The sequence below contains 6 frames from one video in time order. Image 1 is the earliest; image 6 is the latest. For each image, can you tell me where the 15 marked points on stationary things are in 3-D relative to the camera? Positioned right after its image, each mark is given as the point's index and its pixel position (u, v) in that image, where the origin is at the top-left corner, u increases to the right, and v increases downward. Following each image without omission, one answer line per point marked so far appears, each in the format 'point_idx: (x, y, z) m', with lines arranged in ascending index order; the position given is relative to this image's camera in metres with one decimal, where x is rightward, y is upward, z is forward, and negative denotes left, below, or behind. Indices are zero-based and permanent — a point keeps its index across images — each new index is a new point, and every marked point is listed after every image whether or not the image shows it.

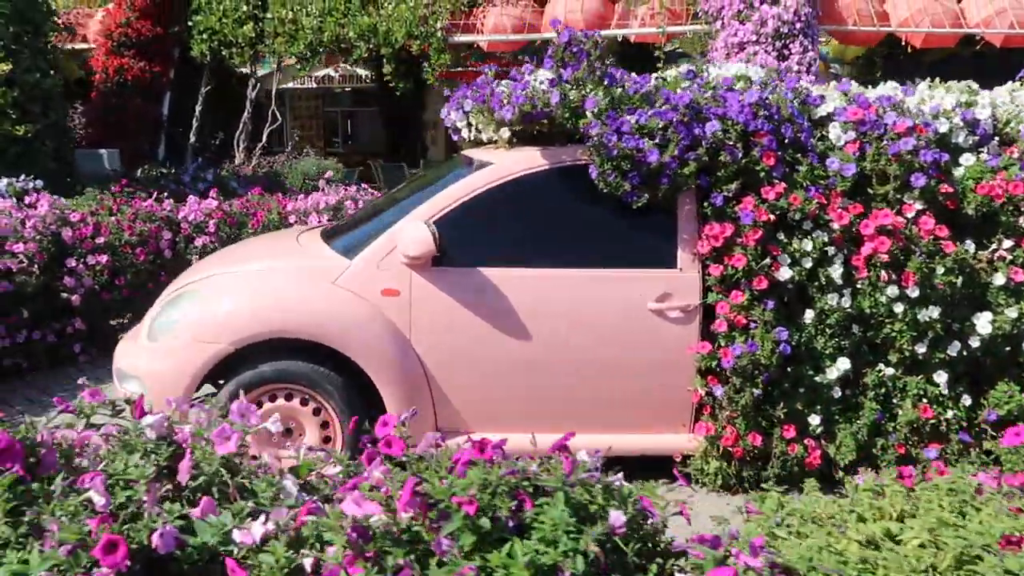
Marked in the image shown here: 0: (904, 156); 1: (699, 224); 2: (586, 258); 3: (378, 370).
0: (+1.5, +0.5, +3.3) m
1: (+0.8, +0.3, +3.4) m
2: (+0.3, +0.1, +3.4) m
3: (-0.5, -0.3, +3.3) m
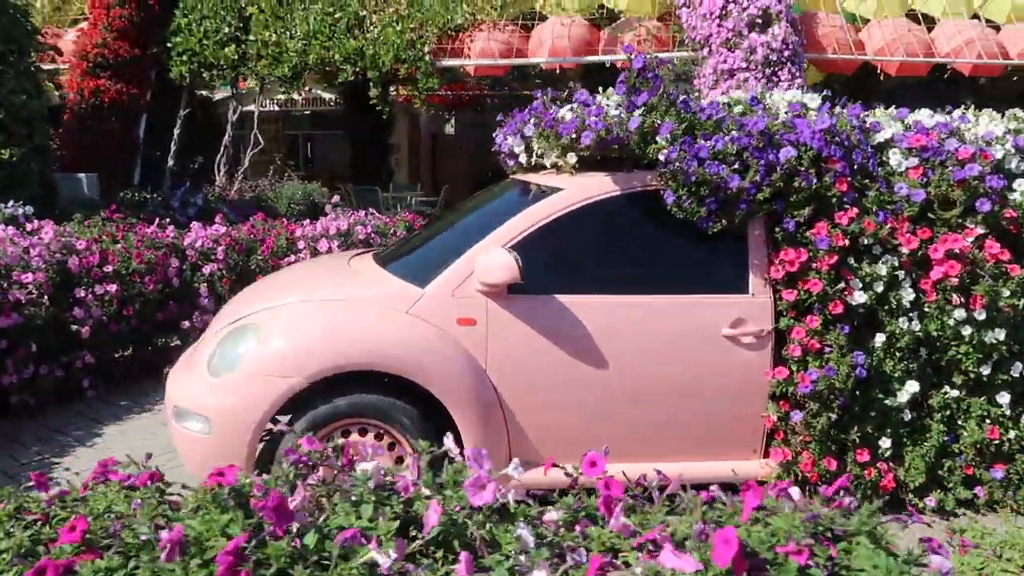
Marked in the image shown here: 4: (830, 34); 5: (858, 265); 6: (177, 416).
0: (+1.8, +0.4, +3.4) m
1: (+1.0, +0.2, +3.5) m
2: (+0.6, 0.0, +3.4) m
3: (-0.2, -0.4, +3.2) m
4: (+3.0, +2.4, +8.2) m
5: (+1.3, +0.1, +3.3) m
6: (-1.3, -0.5, +3.3) m
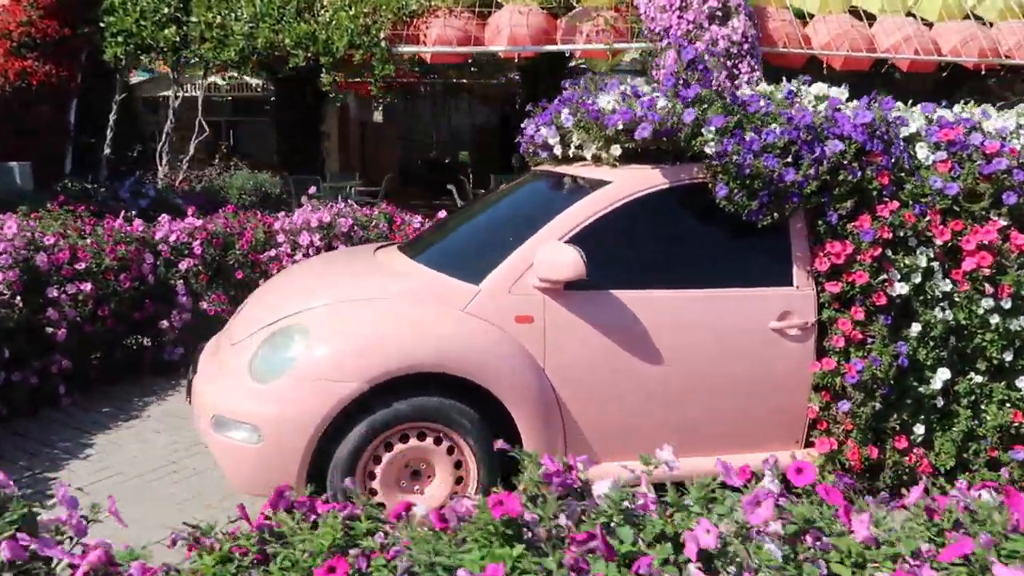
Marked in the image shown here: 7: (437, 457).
0: (+2.0, +0.5, +3.5) m
1: (+1.2, +0.2, +3.5) m
2: (+0.8, 0.0, +3.4) m
3: (0.0, -0.4, +3.1) m
4: (+2.6, +2.6, +8.4) m
5: (+1.5, +0.1, +3.4) m
6: (-1.1, -0.5, +3.1) m
7: (-0.3, -0.6, +3.1) m
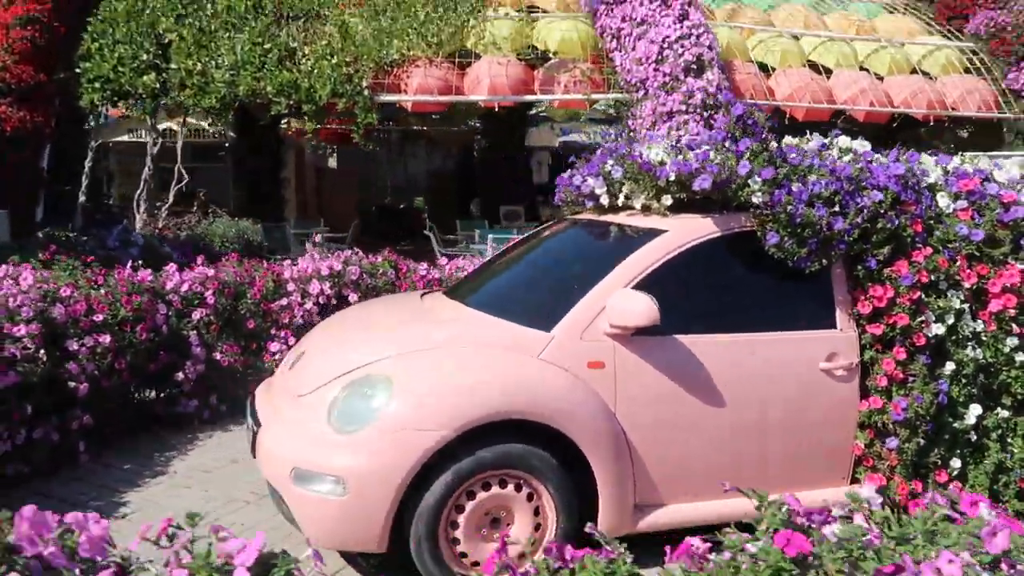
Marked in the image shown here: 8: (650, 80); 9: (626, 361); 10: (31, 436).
0: (+2.2, +0.3, +3.8) m
1: (+1.4, 0.0, +3.7) m
2: (+1.0, -0.1, +3.5) m
3: (+0.3, -0.6, +3.1) m
4: (+2.4, +2.1, +8.8) m
5: (+1.8, 0.0, +3.6) m
6: (-0.8, -0.7, +3.0) m
7: (0.0, -0.8, +3.1) m
8: (+1.3, +2.0, +8.2) m
9: (+0.4, -0.3, +3.3) m
10: (-2.3, -0.7, +4.2) m
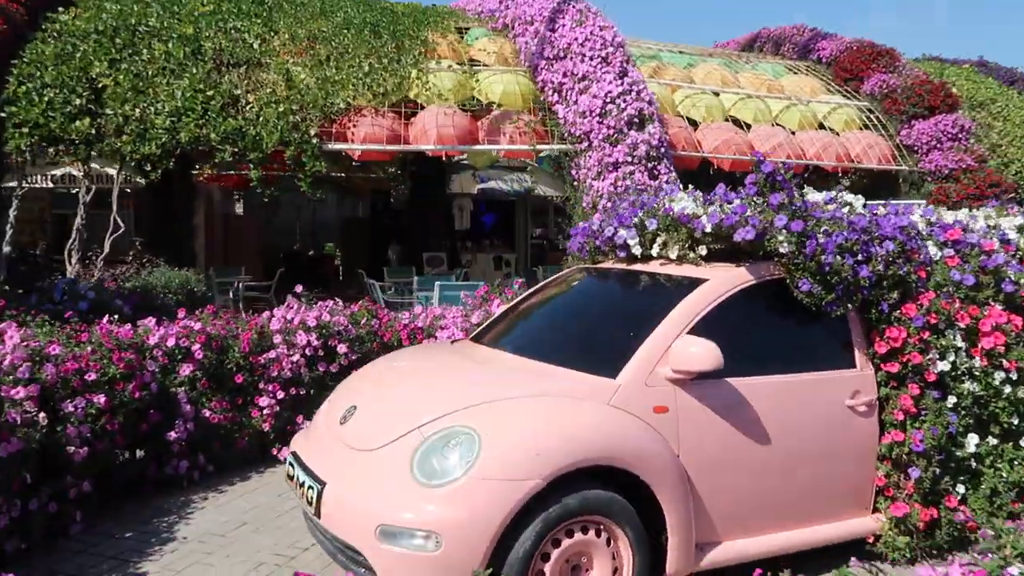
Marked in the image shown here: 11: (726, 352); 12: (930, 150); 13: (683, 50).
0: (+2.4, +0.1, +4.2) m
1: (+1.6, -0.2, +4.0) m
2: (+1.2, -0.3, +3.7) m
3: (+0.6, -0.8, +3.2) m
4: (+1.8, +1.7, +9.3) m
5: (+2.0, -0.2, +4.0) m
6: (-0.5, -0.9, +3.0) m
7: (+0.3, -1.0, +3.2) m
8: (+0.8, +1.5, +8.5) m
9: (+0.7, -0.5, +3.4) m
10: (-2.2, -1.0, +3.9) m
11: (+0.9, -0.3, +3.6) m
12: (+5.0, +1.7, +10.4) m
13: (+2.2, +3.1, +11.1) m
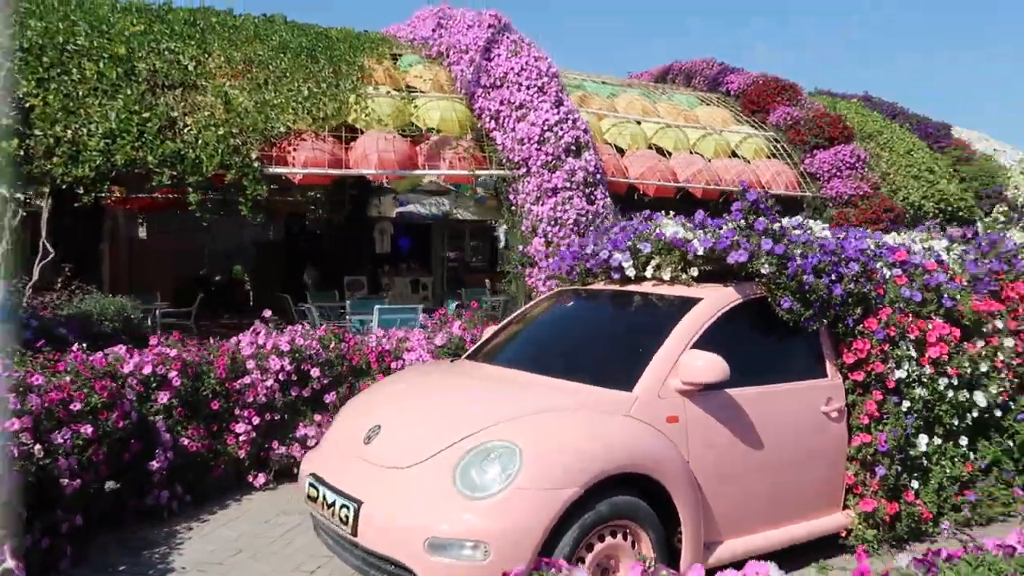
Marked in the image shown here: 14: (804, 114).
0: (+2.3, 0.0, +4.7) m
1: (+1.6, -0.3, +4.4) m
2: (+1.3, -0.4, +4.1) m
3: (+0.7, -0.8, +3.5) m
4: (+1.1, +1.5, +9.7) m
5: (+2.0, -0.3, +4.4) m
6: (-0.3, -0.9, +3.1) m
7: (+0.4, -1.0, +3.4) m
8: (+0.2, +1.3, +8.8) m
9: (+0.8, -0.5, +3.7) m
10: (-2.1, -1.1, +3.8) m
11: (+0.9, -0.4, +3.9) m
12: (+4.2, +1.4, +11.2) m
13: (+1.2, +2.8, +11.6) m
14: (+4.0, +2.4, +11.7) m
